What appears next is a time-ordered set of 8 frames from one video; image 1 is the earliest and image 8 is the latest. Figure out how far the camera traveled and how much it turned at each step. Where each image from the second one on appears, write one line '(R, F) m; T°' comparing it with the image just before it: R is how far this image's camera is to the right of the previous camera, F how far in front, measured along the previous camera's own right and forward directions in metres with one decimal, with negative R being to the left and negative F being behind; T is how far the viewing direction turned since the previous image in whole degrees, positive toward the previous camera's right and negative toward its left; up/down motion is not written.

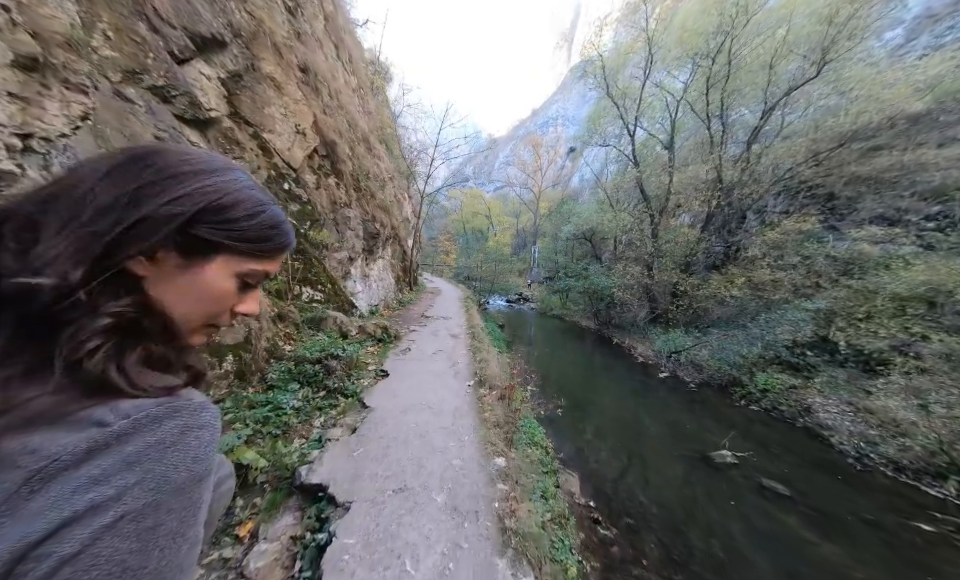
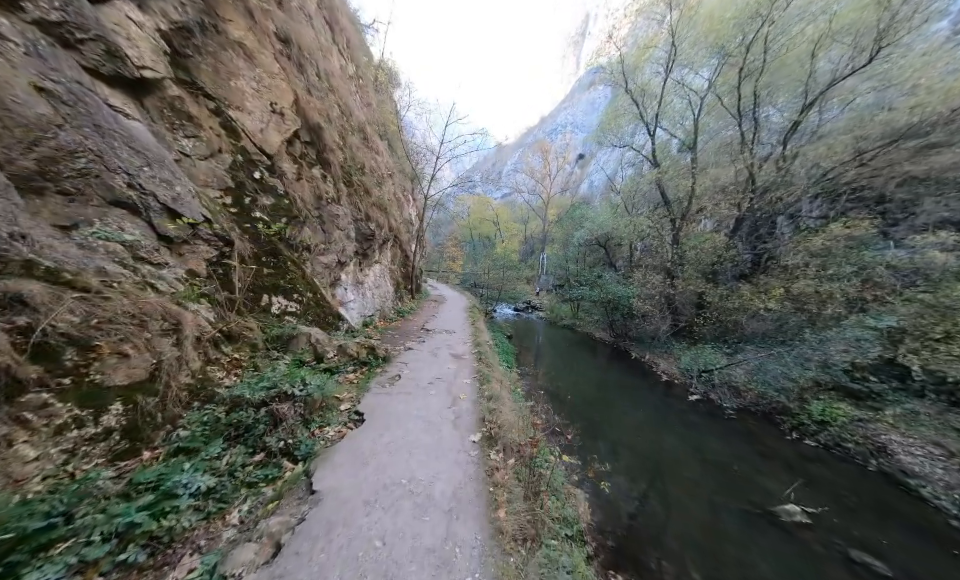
(0.0, +1.3) m; -1°
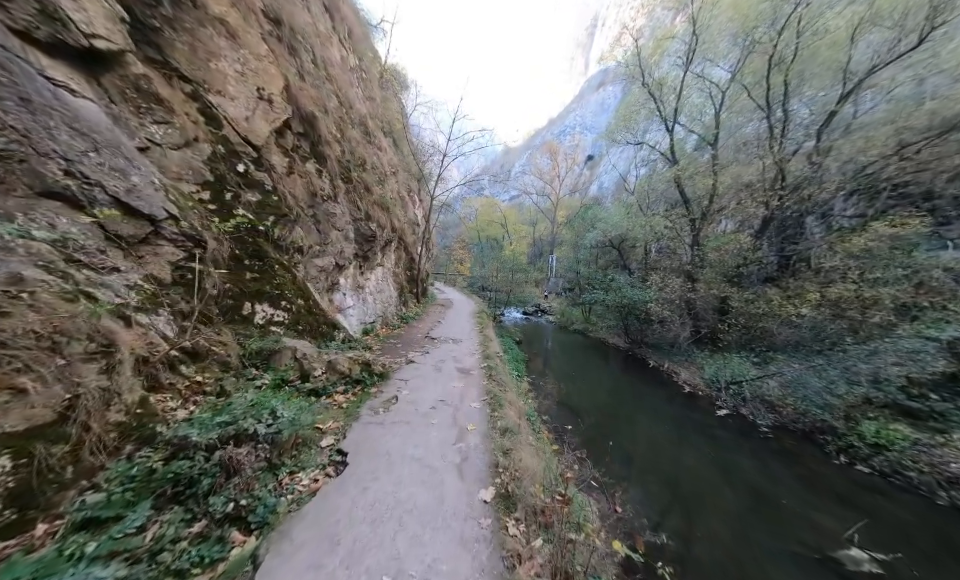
(-0.1, +0.7) m; -2°
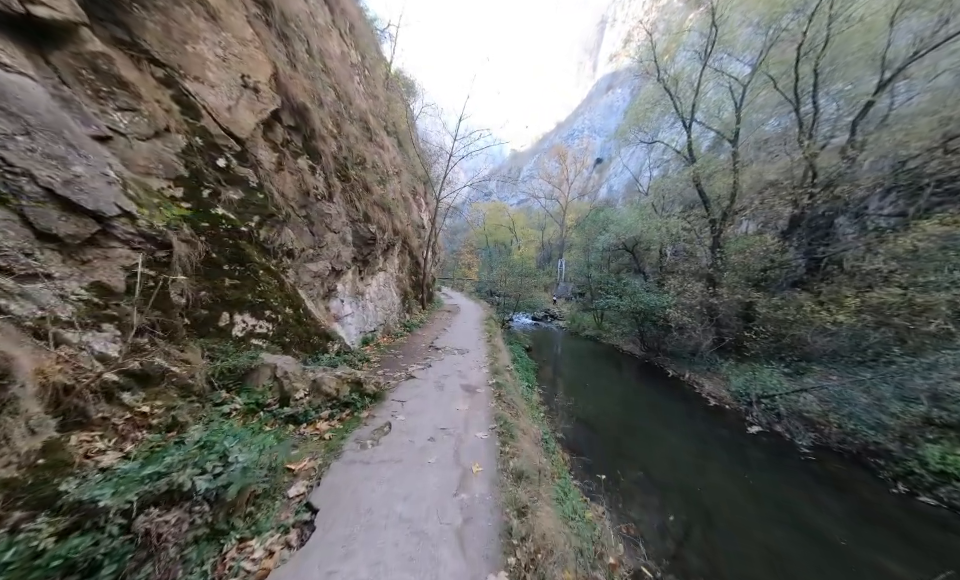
(0.0, +0.6) m; -2°
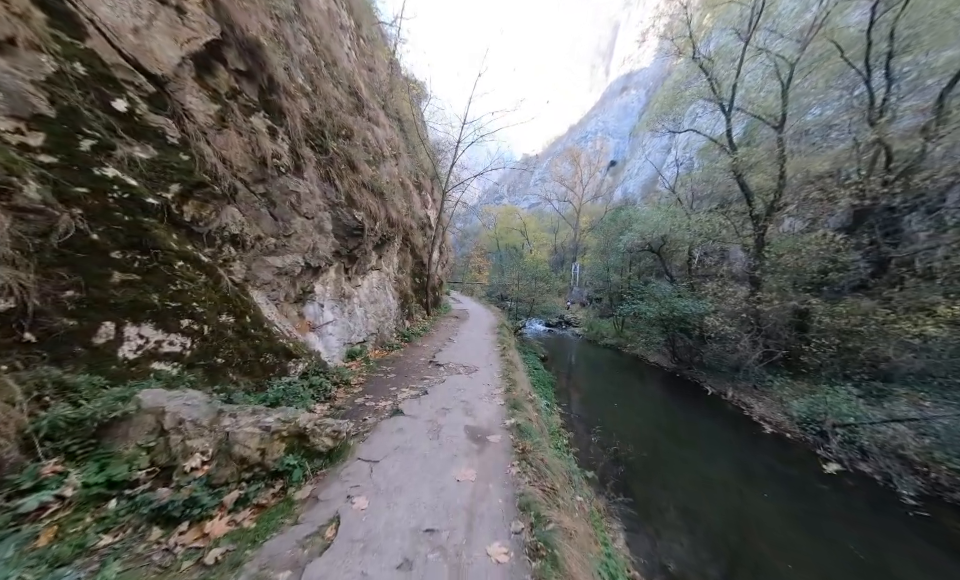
(0.0, +1.5) m; -2°
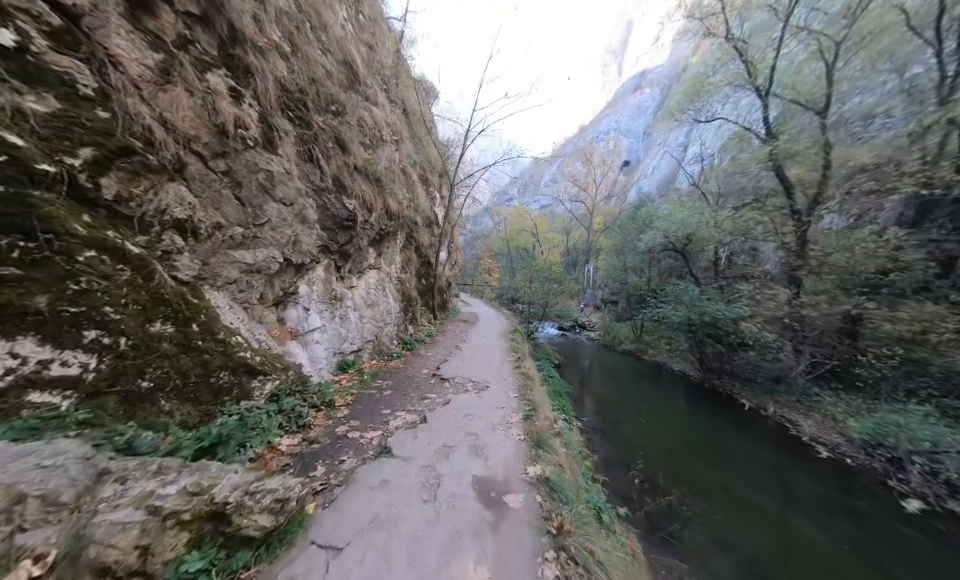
(0.0, +1.0) m; -2°
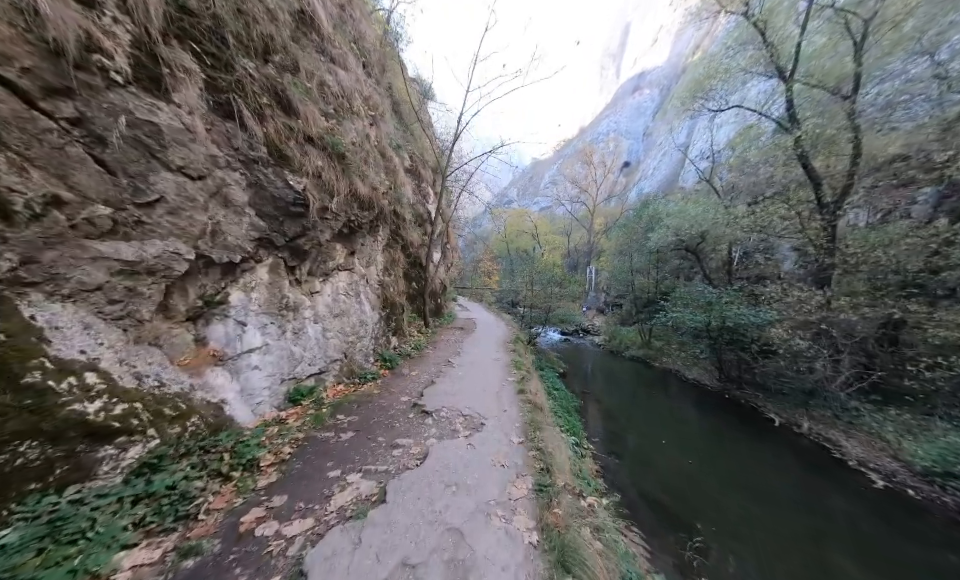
(+0.1, +1.3) m; 0°
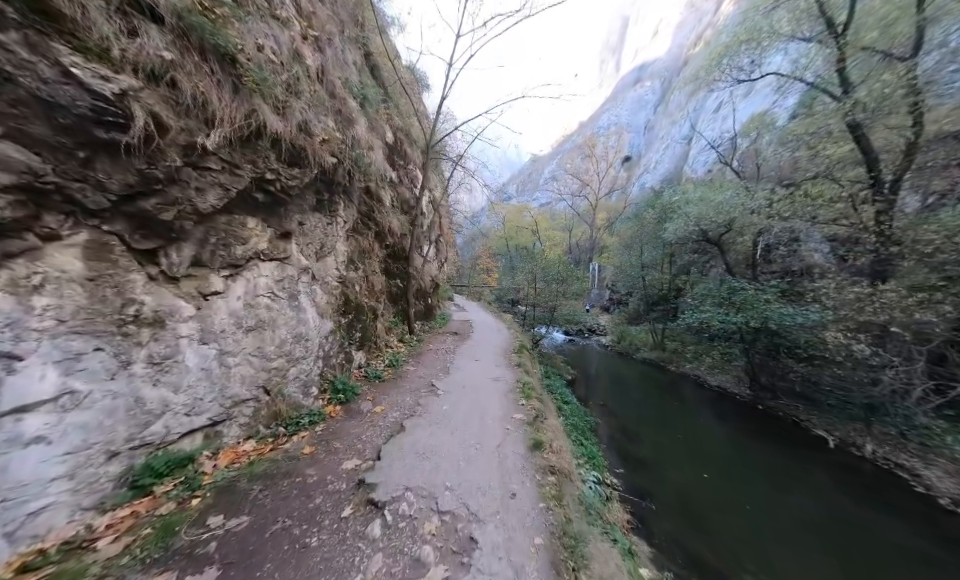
(+0.1, +1.9) m; 0°
